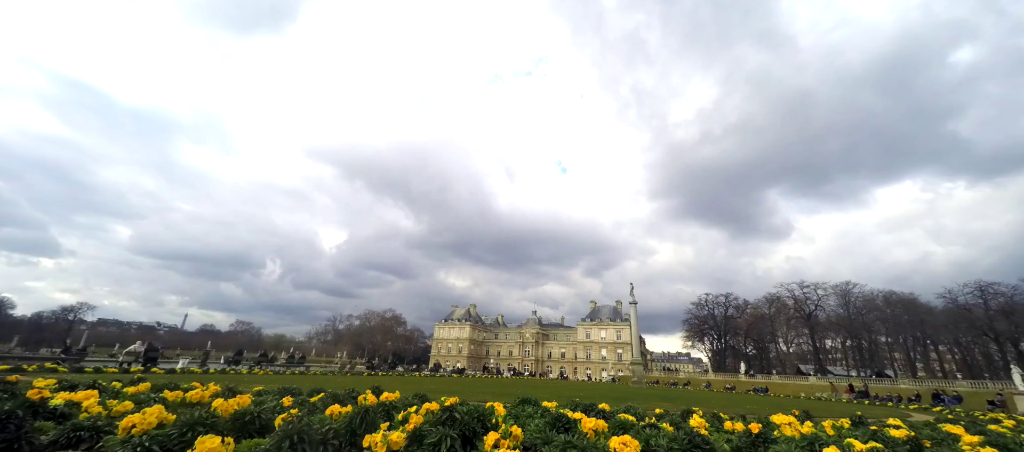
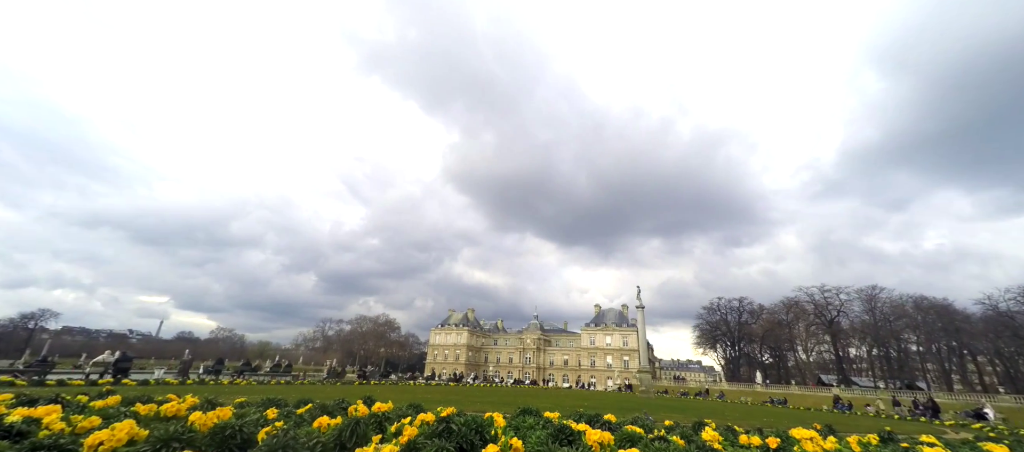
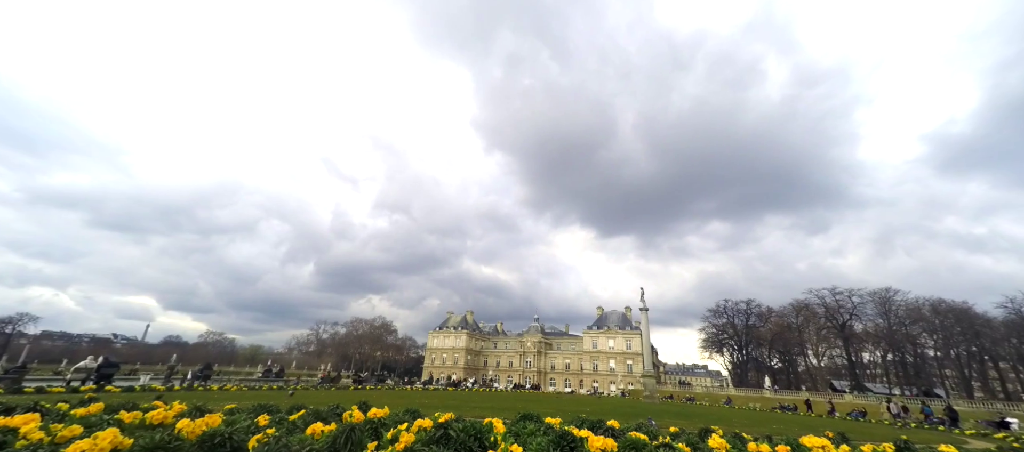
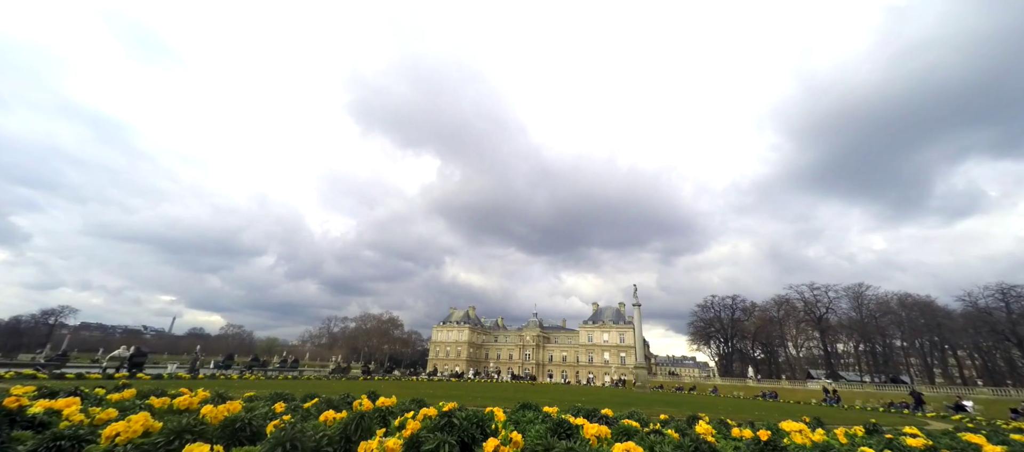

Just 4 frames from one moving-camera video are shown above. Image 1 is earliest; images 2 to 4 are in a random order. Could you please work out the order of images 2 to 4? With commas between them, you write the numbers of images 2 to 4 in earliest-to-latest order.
4, 2, 3
